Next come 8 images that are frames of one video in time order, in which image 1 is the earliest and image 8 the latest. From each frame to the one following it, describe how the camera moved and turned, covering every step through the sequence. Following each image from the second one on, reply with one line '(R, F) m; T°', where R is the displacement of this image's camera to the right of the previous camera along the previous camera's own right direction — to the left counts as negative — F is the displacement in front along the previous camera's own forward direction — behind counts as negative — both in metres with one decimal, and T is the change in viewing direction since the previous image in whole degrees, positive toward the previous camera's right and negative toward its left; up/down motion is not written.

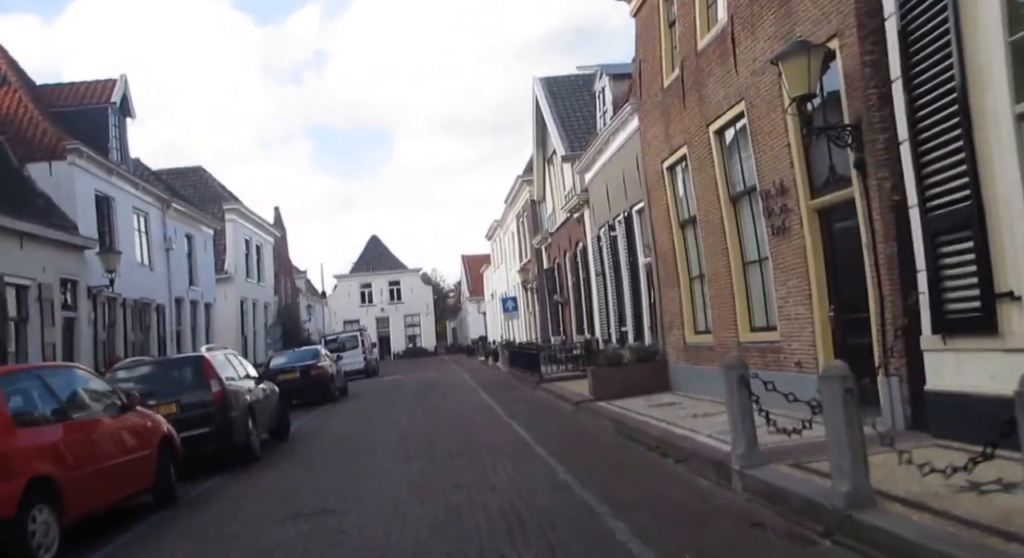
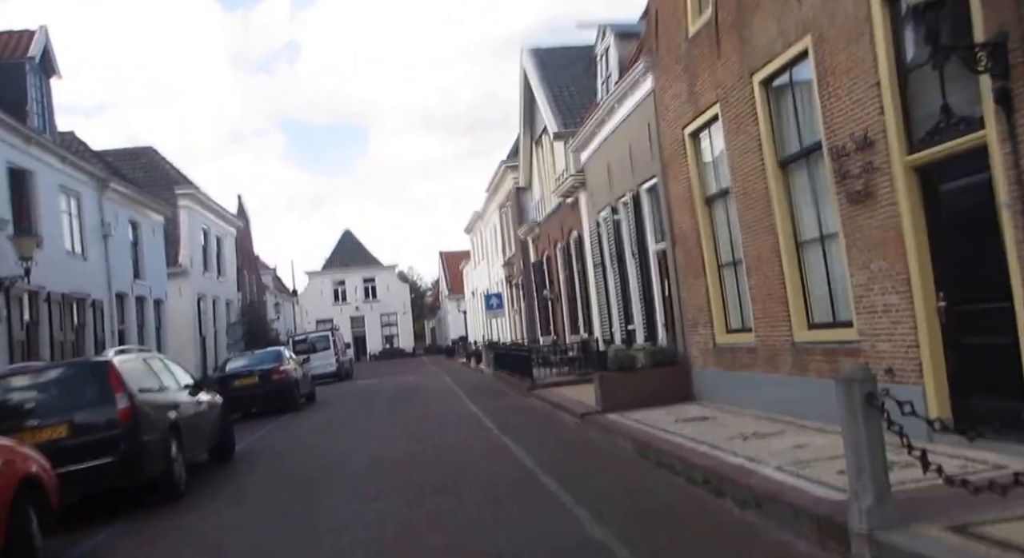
(-0.2, +2.3) m; +2°
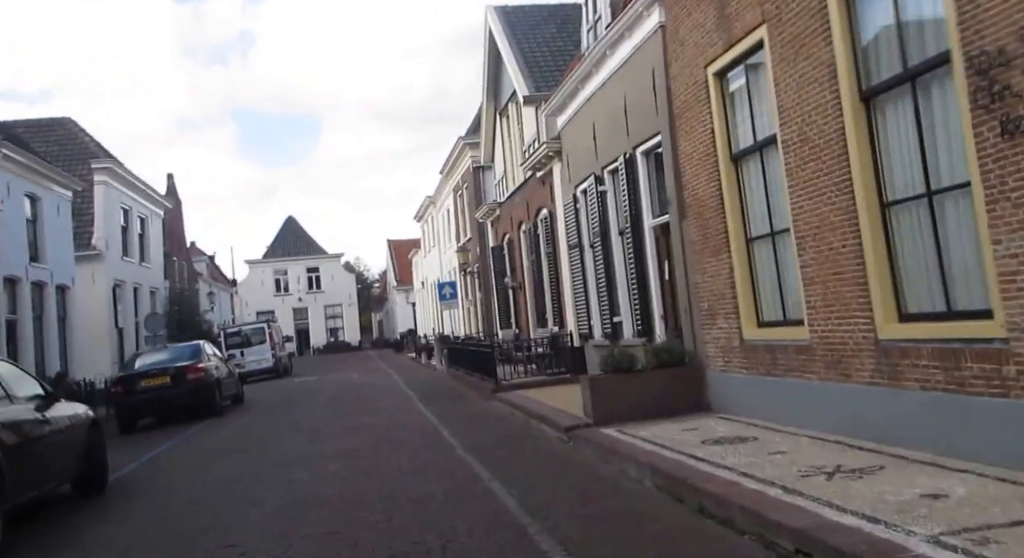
(-0.3, +2.6) m; +4°
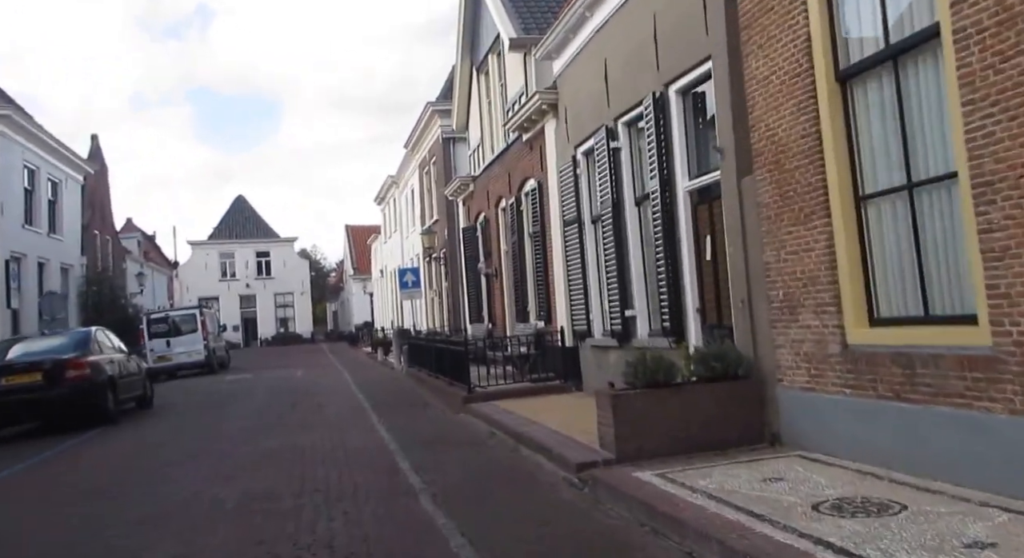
(-0.3, +3.0) m; +3°
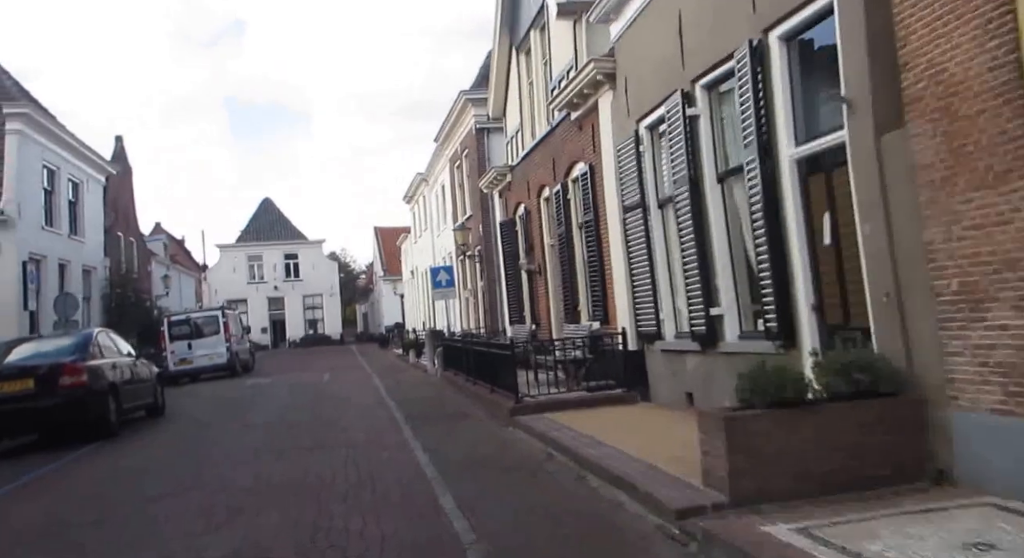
(-0.3, +1.6) m; -2°
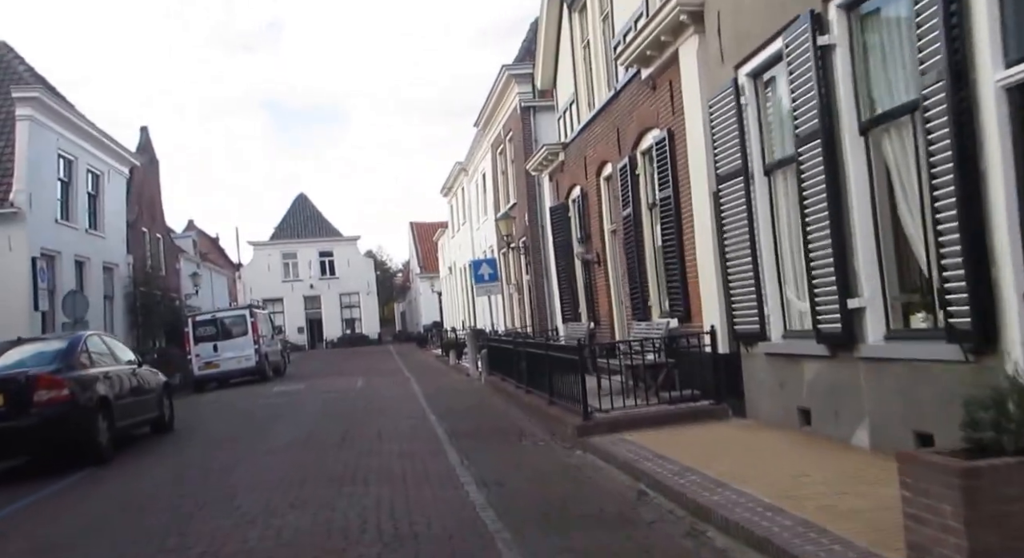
(-0.3, +2.0) m; -2°
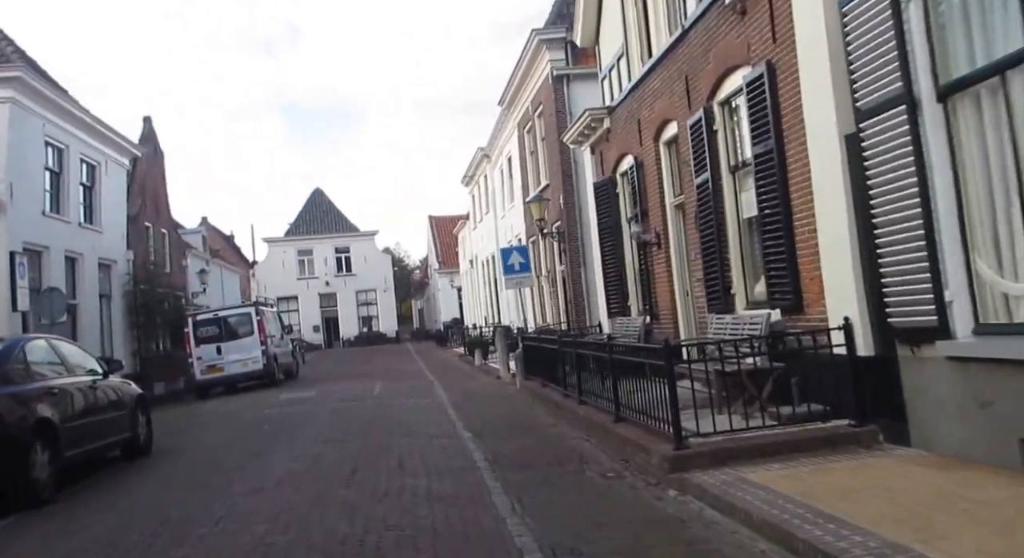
(-0.4, +2.4) m; -1°
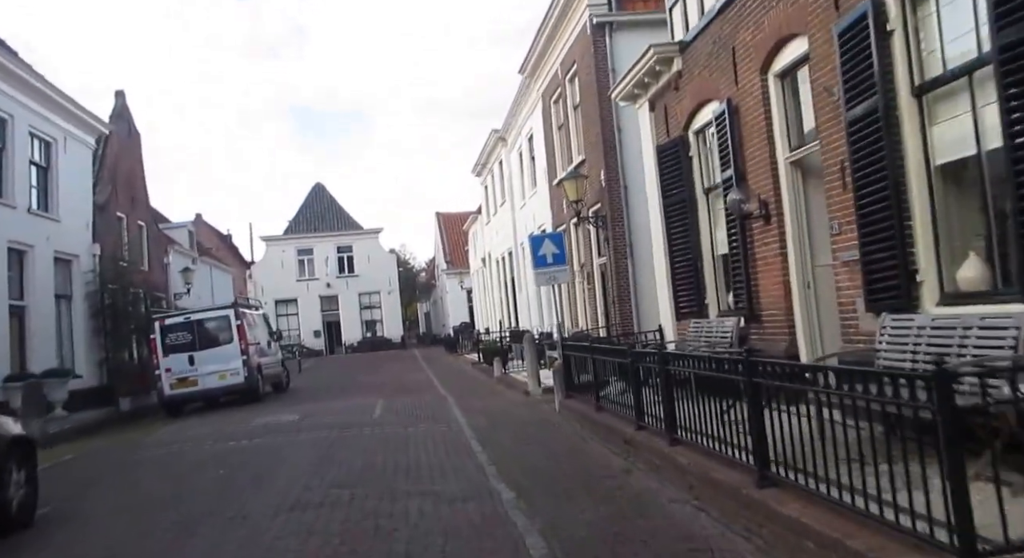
(-0.5, +3.4) m; 0°
